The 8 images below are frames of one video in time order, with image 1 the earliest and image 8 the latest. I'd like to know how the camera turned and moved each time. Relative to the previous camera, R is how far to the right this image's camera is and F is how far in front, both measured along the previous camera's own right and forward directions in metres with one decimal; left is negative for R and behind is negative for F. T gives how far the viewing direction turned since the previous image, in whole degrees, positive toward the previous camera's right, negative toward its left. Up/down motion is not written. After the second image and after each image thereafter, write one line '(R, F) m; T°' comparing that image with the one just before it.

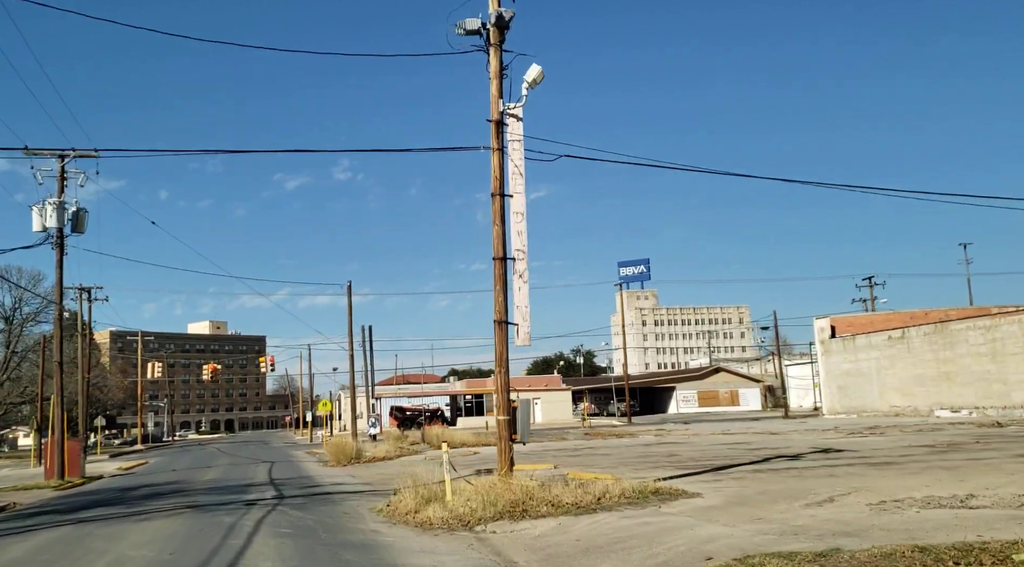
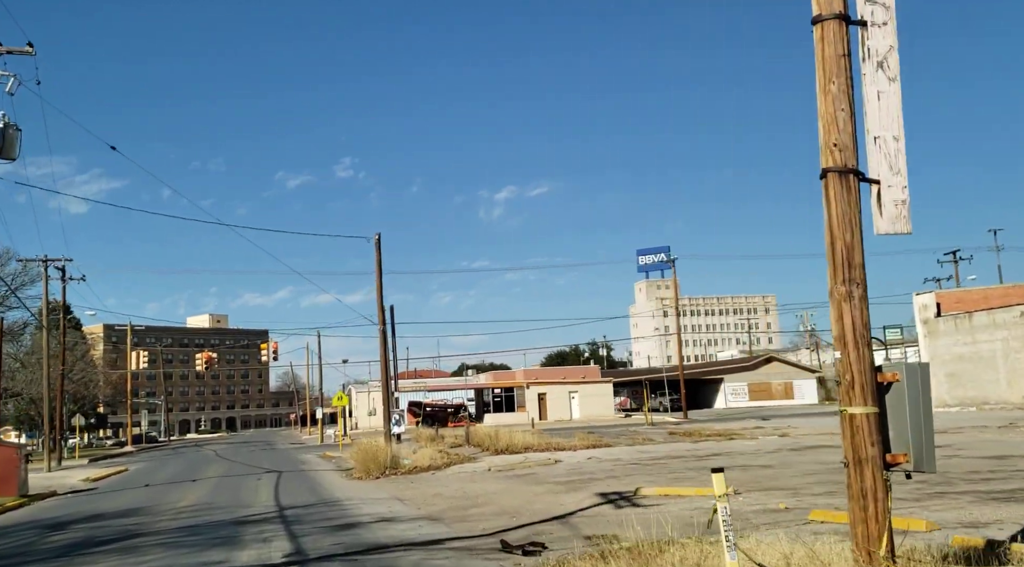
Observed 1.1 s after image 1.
(-2.3, +8.8) m; 0°
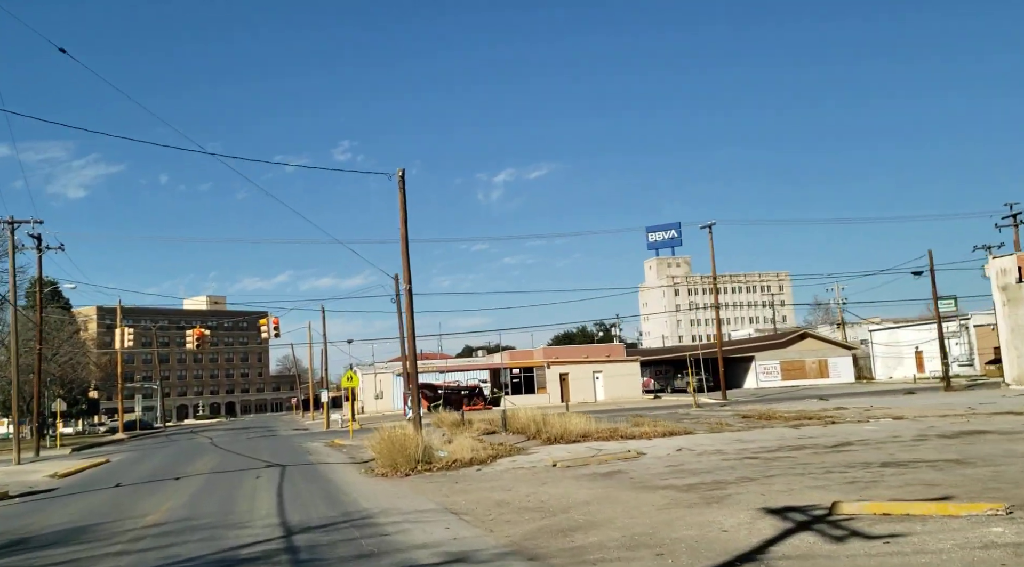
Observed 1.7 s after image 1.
(-1.4, +5.3) m; 0°
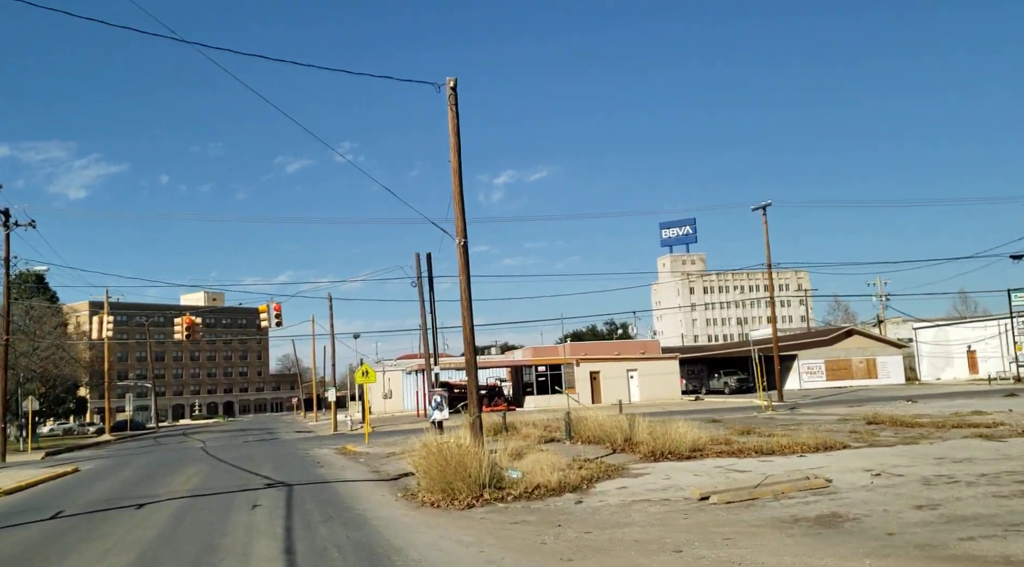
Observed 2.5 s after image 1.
(-1.6, +6.1) m; 0°
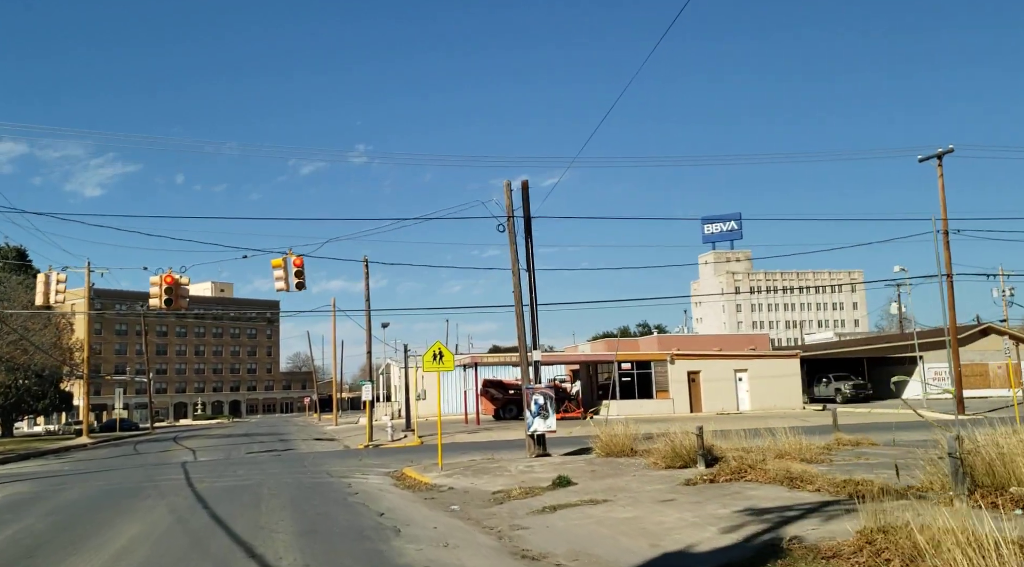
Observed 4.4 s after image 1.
(-3.3, +12.3) m; -1°
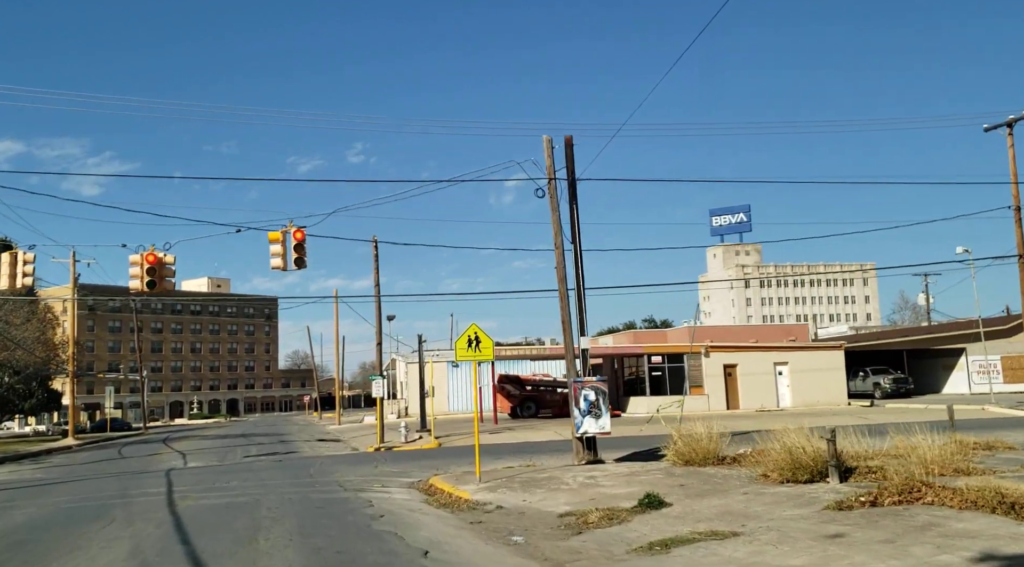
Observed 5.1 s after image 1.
(-1.0, +3.8) m; 0°
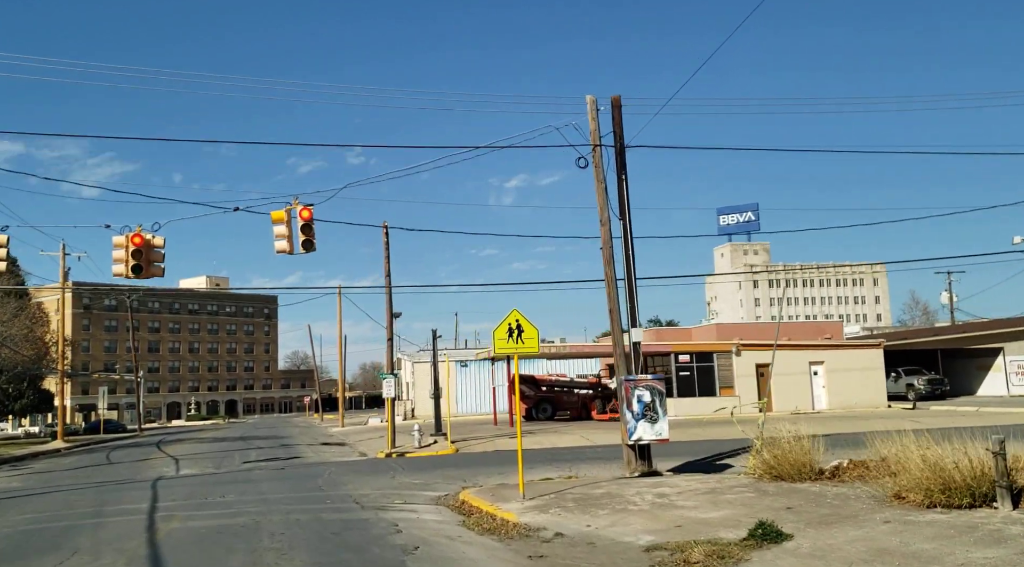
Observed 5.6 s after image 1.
(-0.8, +2.8) m; 0°
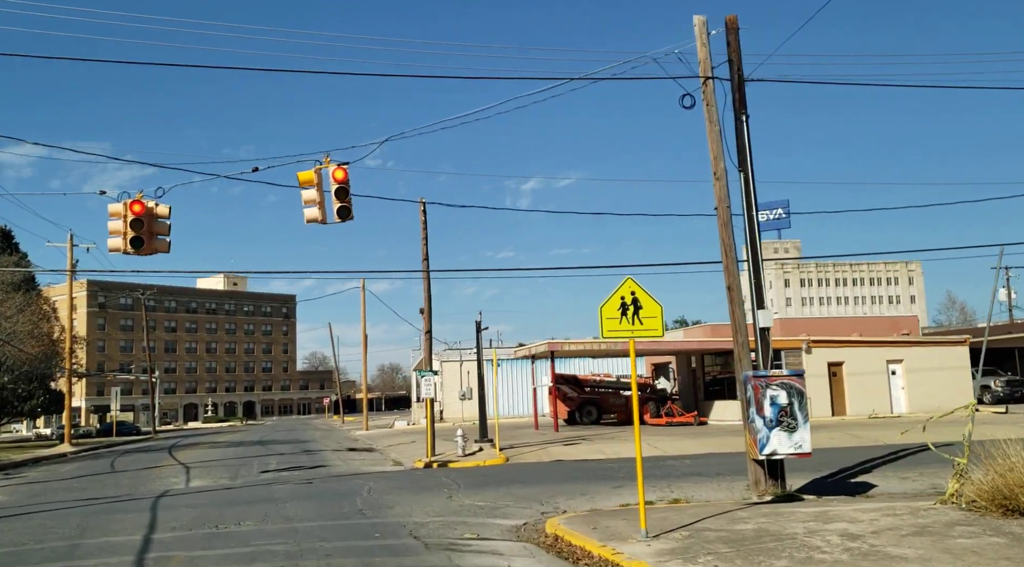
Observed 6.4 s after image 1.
(-1.1, +3.7) m; -1°
